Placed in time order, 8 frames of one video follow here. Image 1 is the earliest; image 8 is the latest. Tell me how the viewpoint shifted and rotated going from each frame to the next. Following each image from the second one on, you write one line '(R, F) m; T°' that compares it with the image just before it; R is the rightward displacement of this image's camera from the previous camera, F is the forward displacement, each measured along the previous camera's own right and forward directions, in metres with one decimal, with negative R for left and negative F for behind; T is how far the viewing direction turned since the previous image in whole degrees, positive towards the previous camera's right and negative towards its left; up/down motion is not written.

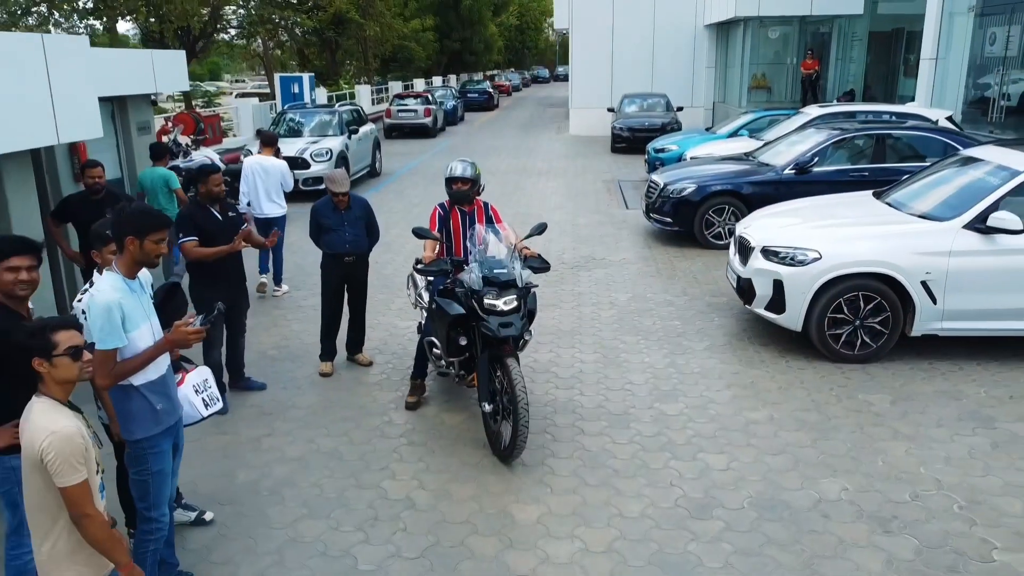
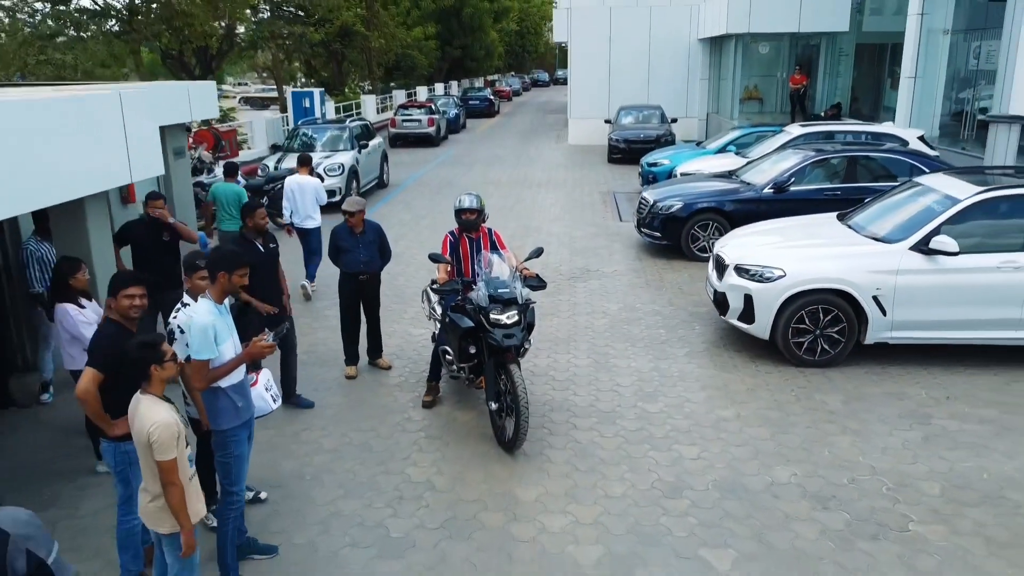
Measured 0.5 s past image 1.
(0.0, -0.7) m; 0°
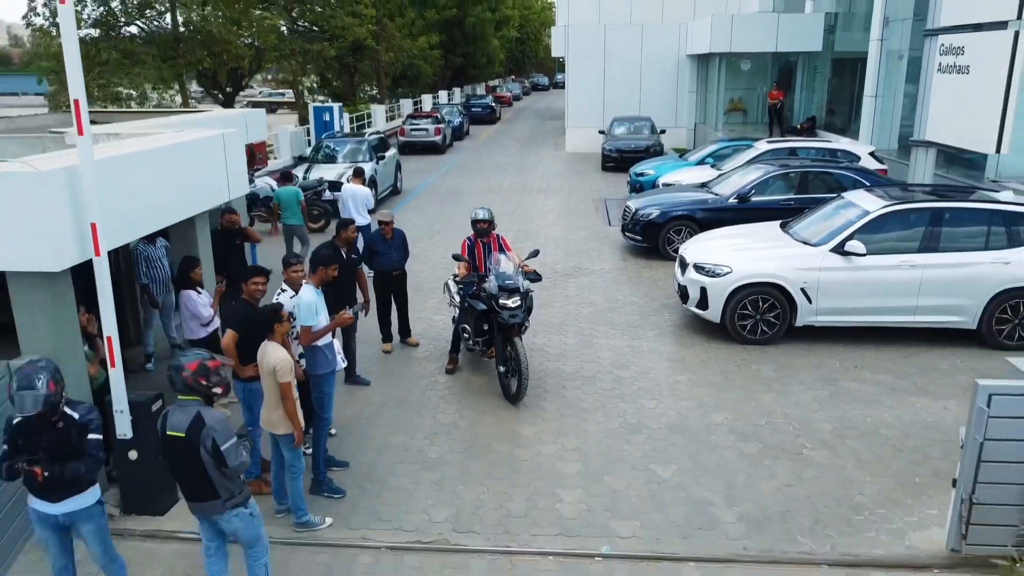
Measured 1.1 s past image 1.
(0.0, -1.4) m; 0°
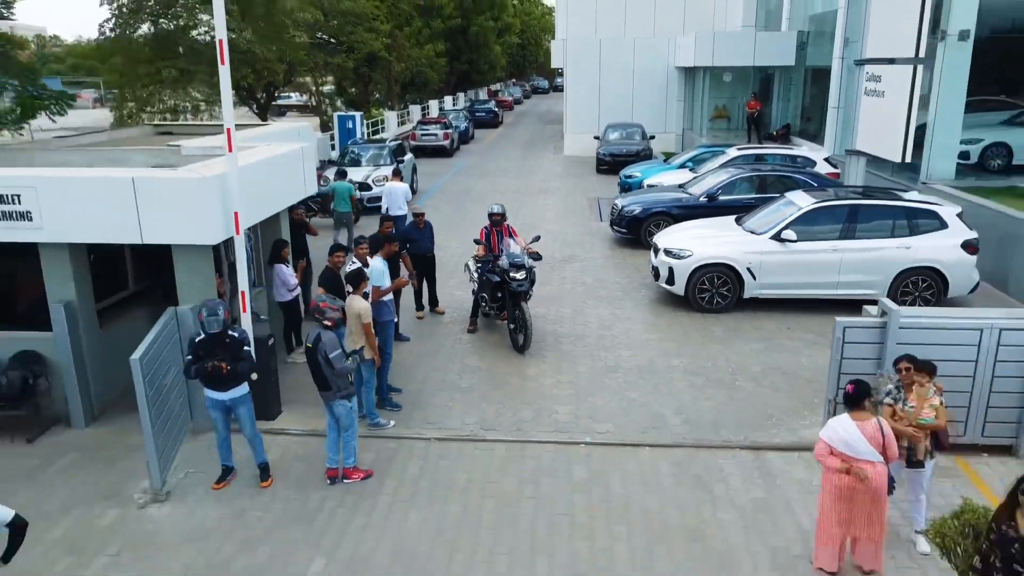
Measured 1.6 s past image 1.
(-0.1, -1.8) m; 0°
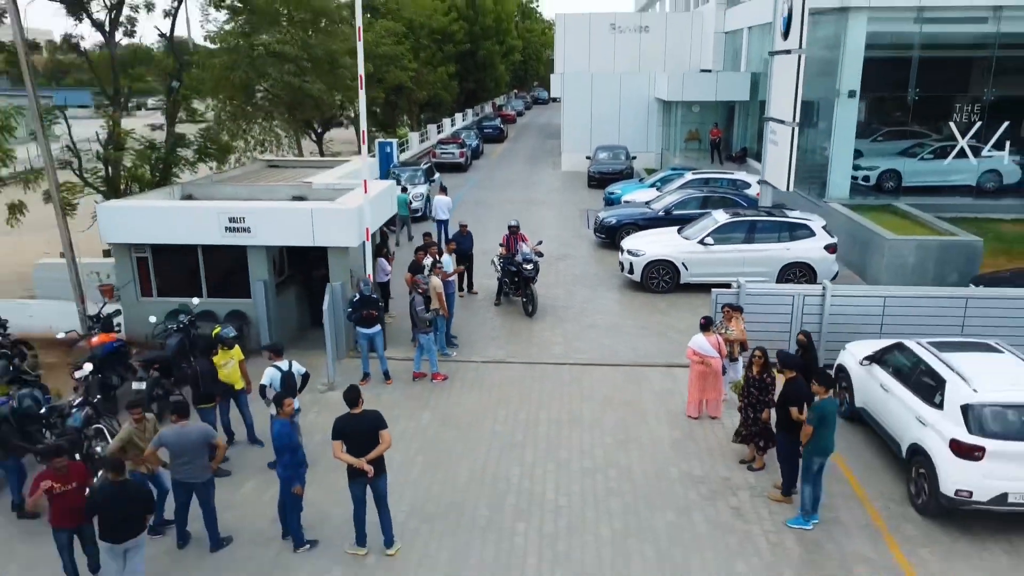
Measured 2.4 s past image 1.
(-0.1, -4.2) m; 0°
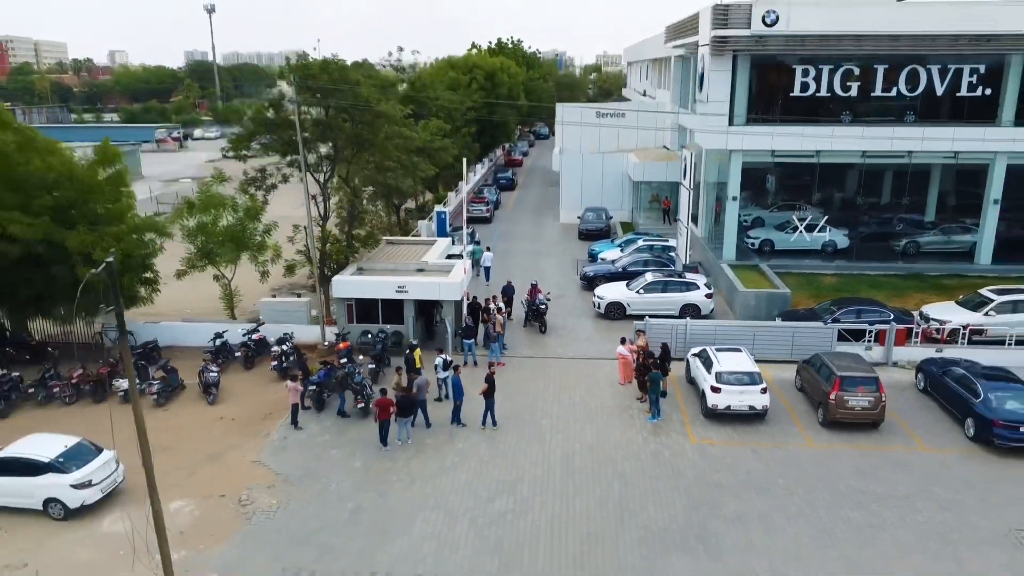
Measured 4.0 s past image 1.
(-0.5, -10.4) m; 0°
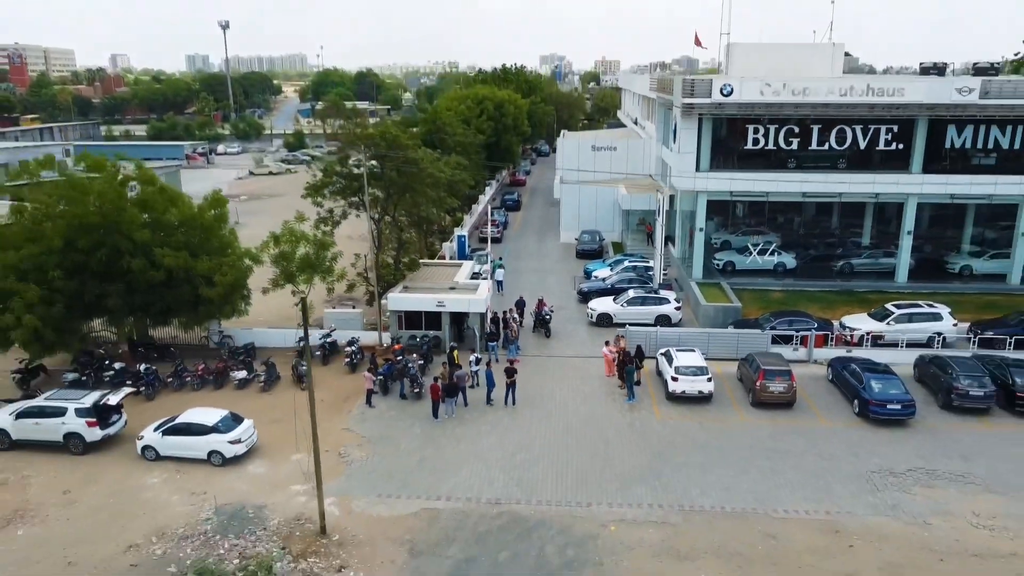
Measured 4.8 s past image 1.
(-0.3, -6.4) m; 0°
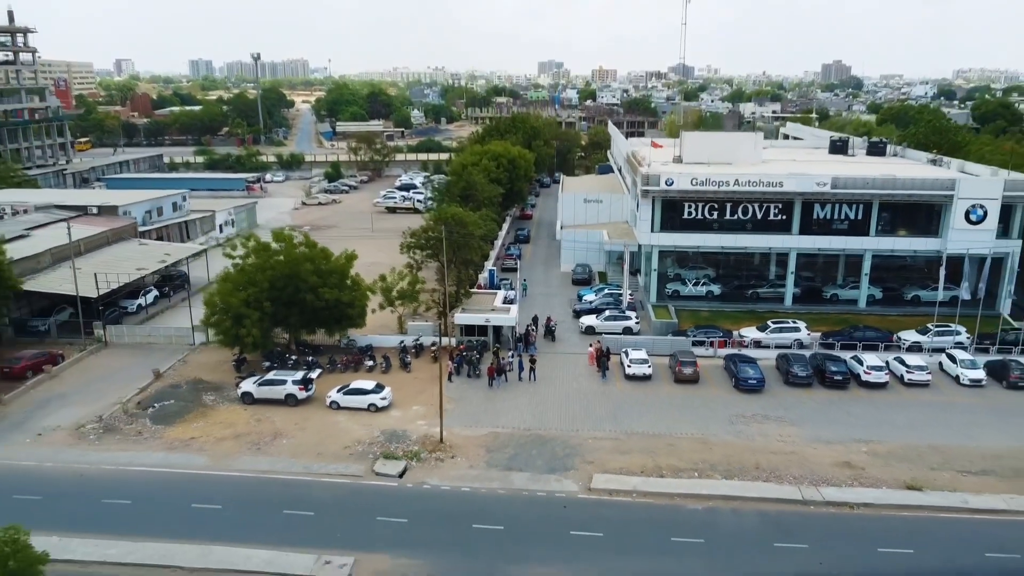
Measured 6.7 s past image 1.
(-0.9, -16.4) m; 0°
